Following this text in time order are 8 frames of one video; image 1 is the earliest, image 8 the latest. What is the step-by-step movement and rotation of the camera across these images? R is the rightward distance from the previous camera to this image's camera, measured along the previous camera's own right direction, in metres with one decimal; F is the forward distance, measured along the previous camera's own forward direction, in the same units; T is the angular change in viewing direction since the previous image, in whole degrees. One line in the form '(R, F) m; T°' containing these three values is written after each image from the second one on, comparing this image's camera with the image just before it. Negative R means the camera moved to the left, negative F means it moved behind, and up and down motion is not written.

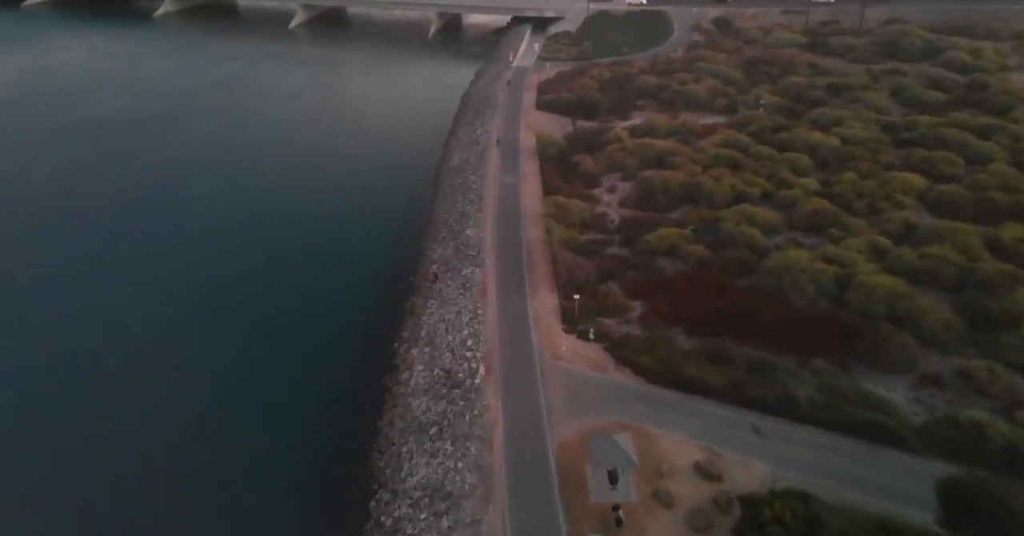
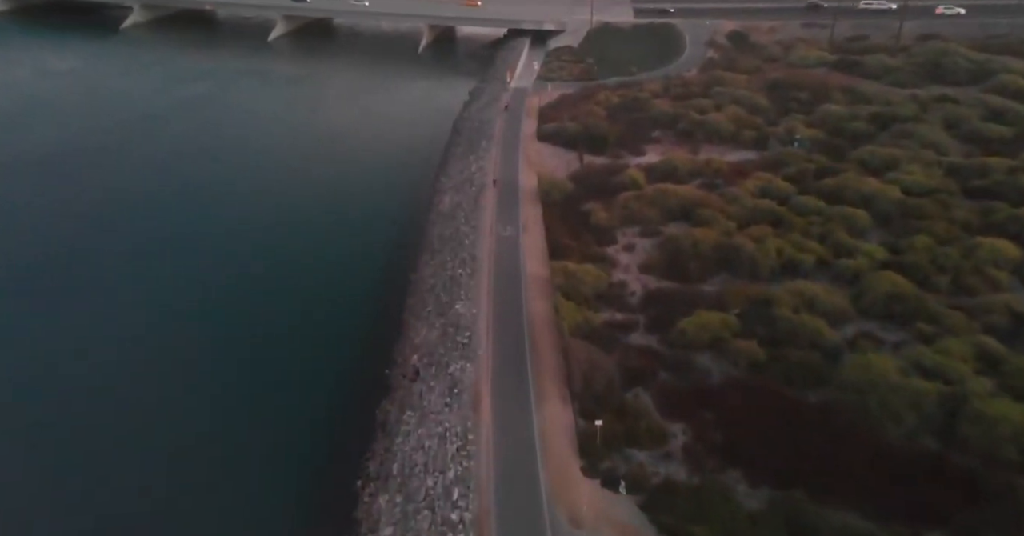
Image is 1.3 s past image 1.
(-0.1, +4.4) m; 0°
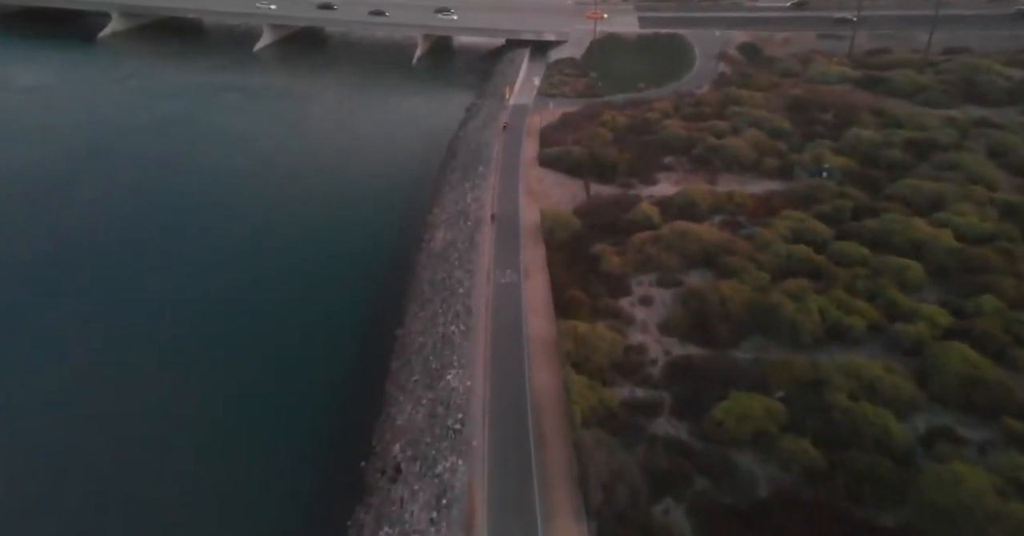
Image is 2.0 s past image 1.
(-0.1, +2.8) m; 0°
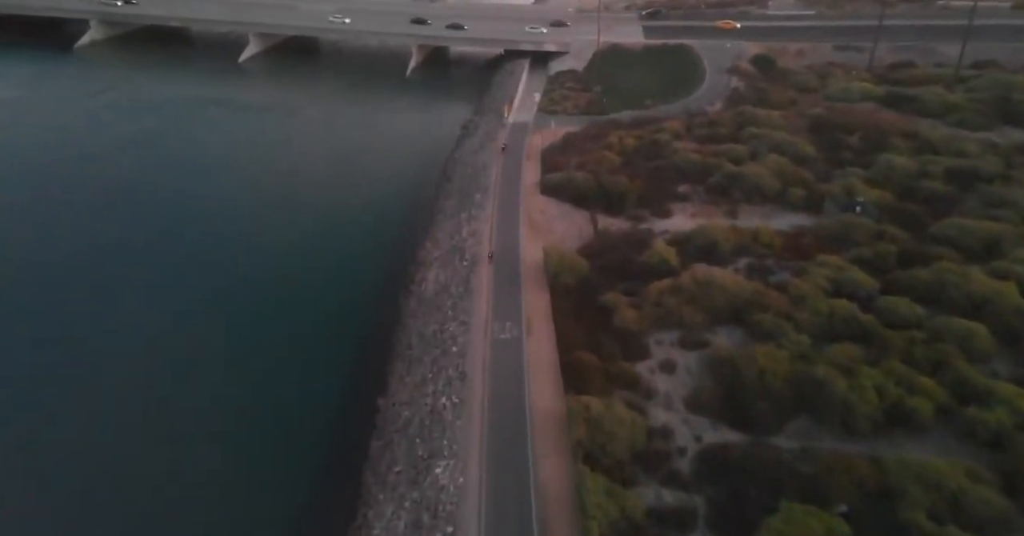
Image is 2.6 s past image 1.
(-0.1, +2.7) m; 0°
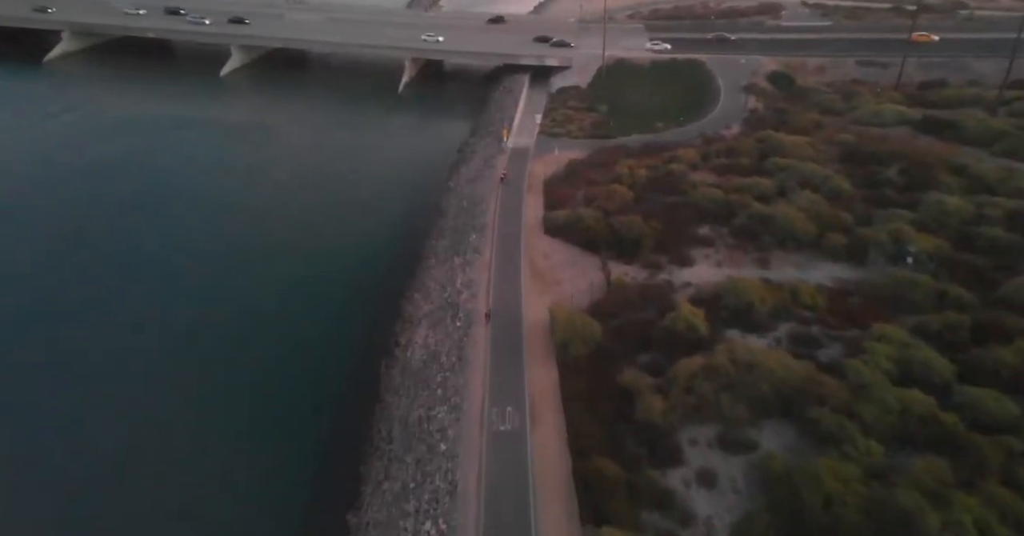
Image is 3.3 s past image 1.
(-0.1, +3.2) m; 0°
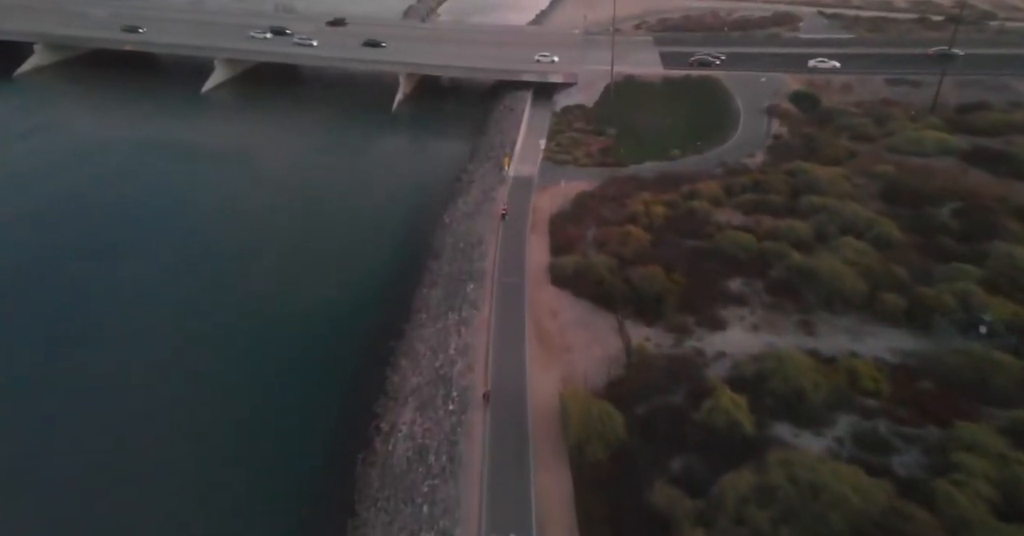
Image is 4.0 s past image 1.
(-0.1, +3.2) m; 0°
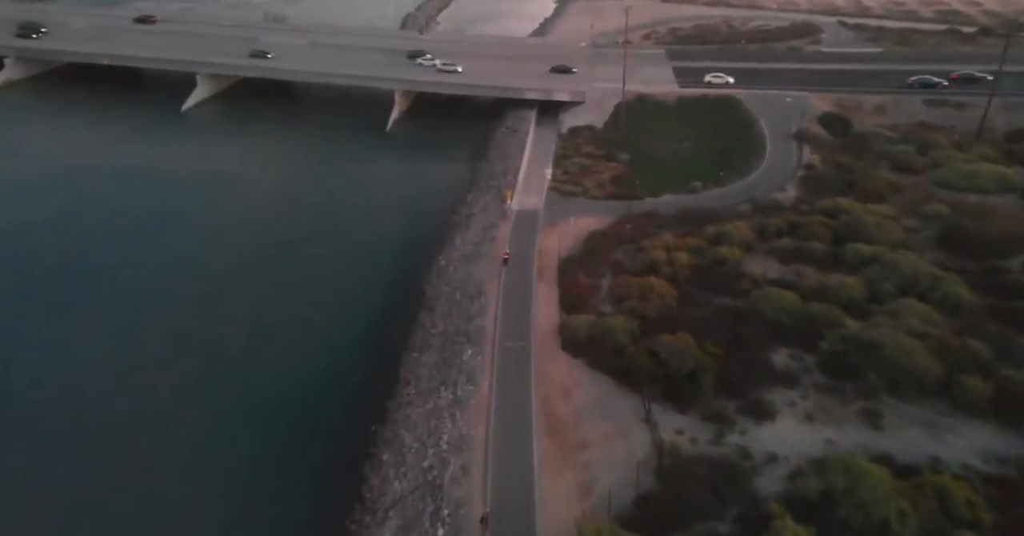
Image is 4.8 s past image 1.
(-0.1, +3.3) m; 0°
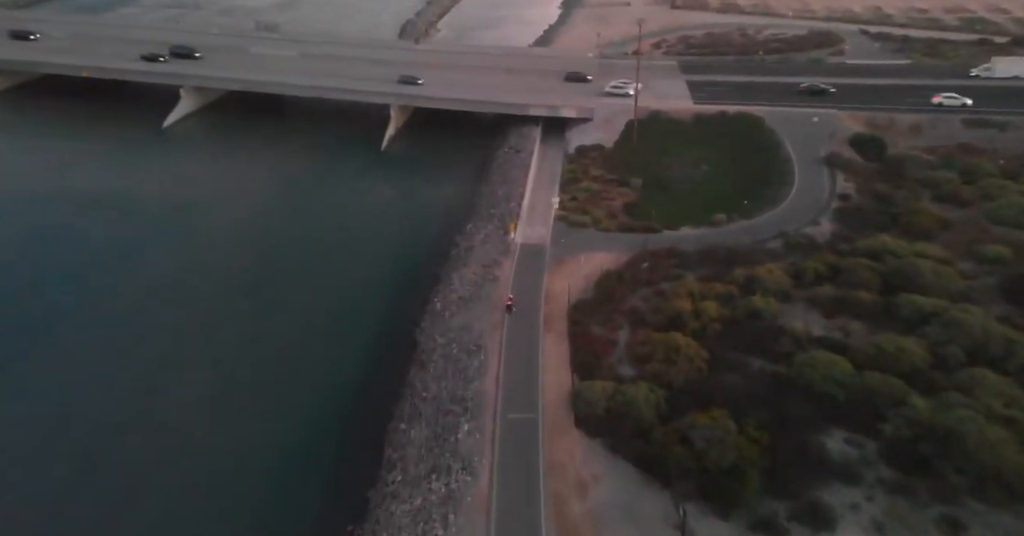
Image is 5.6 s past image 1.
(-0.1, +2.8) m; 0°
